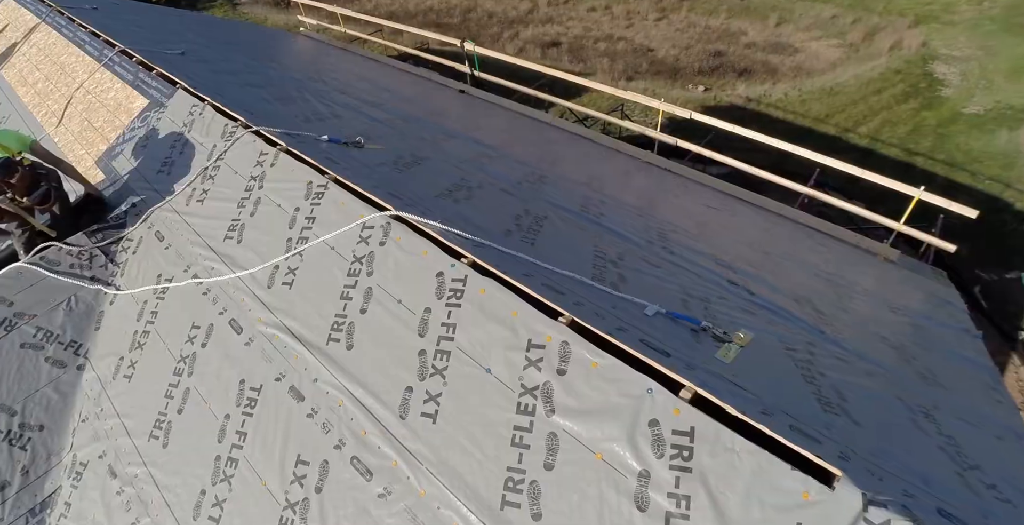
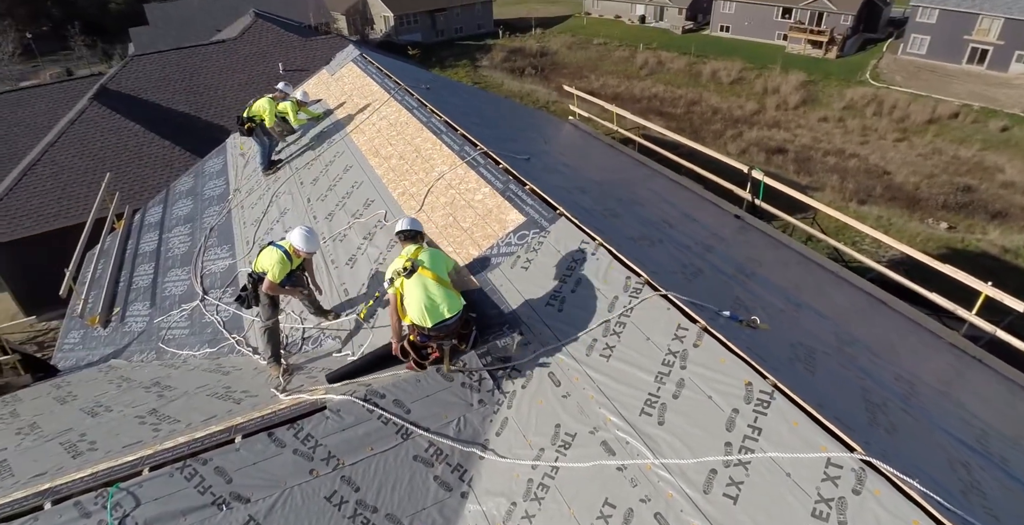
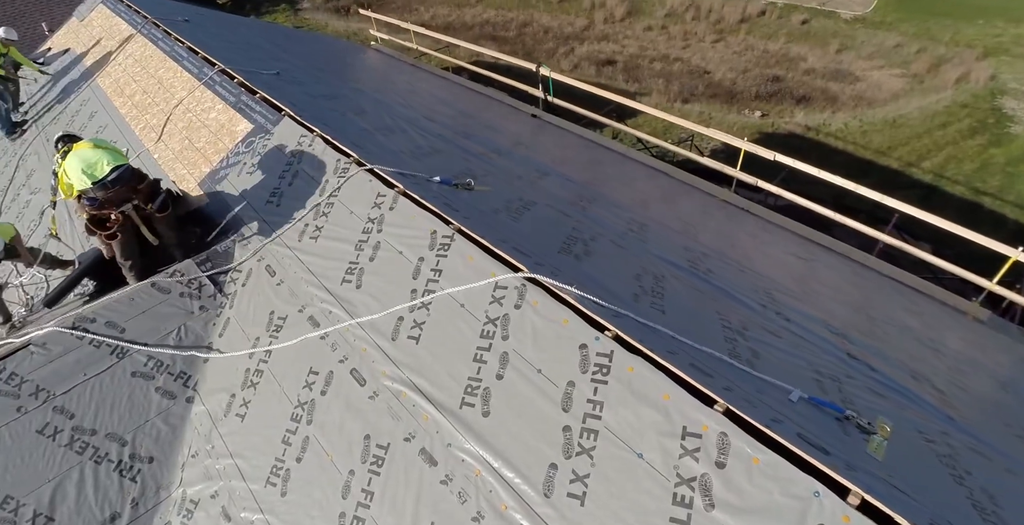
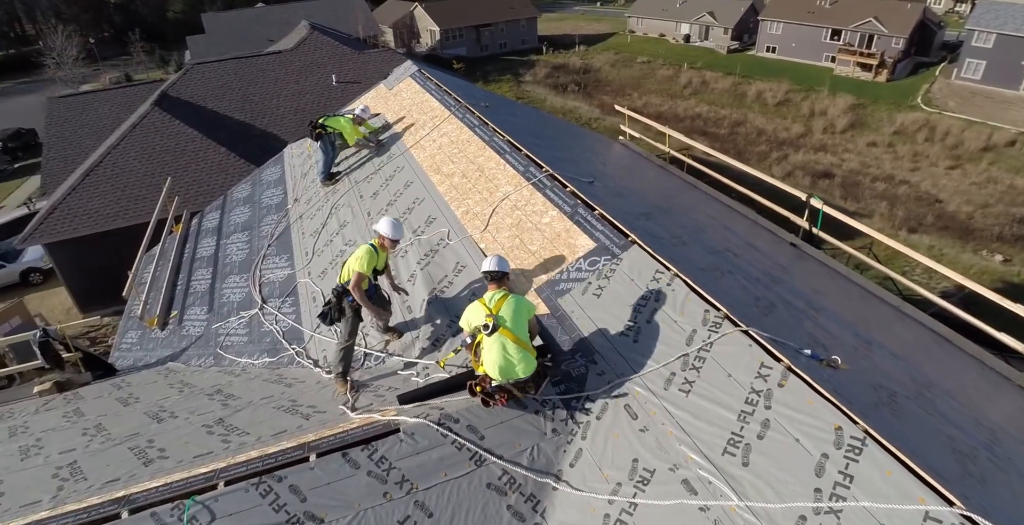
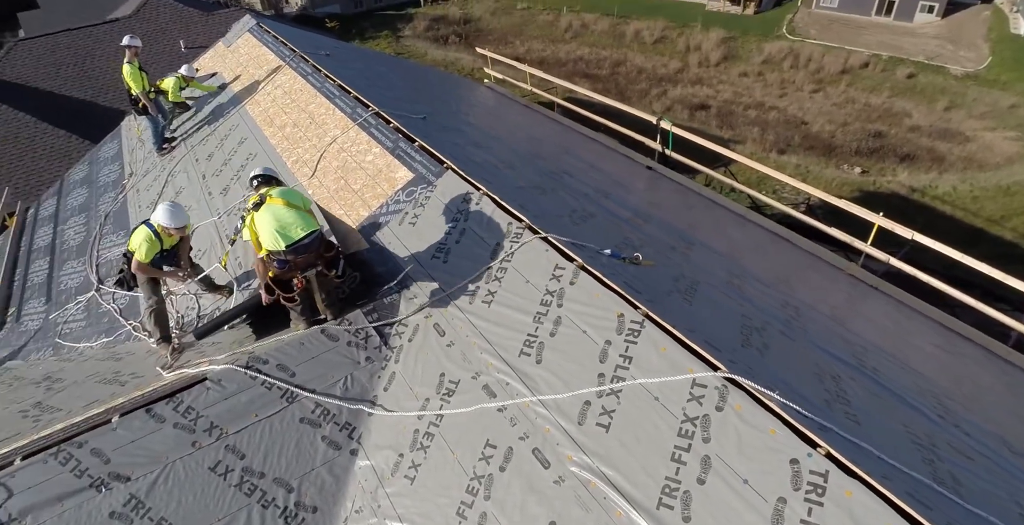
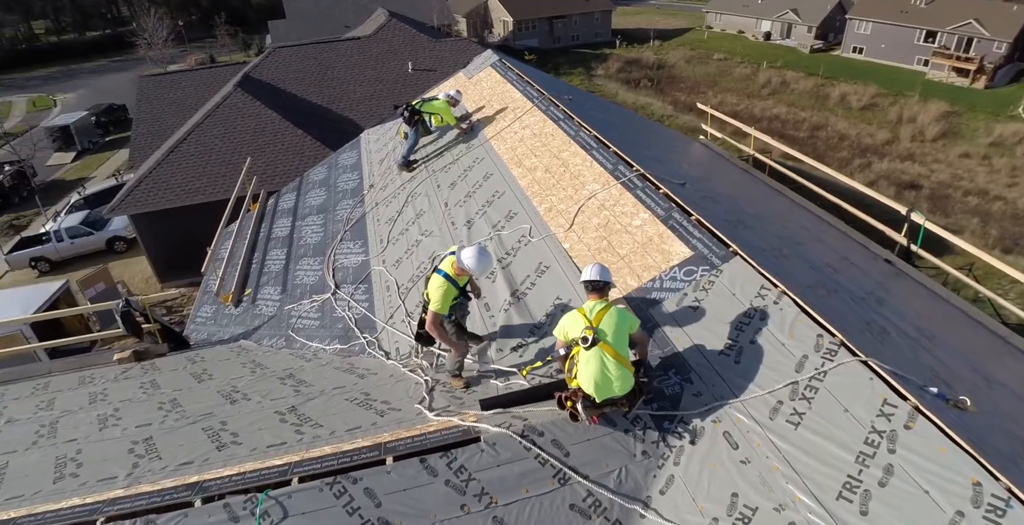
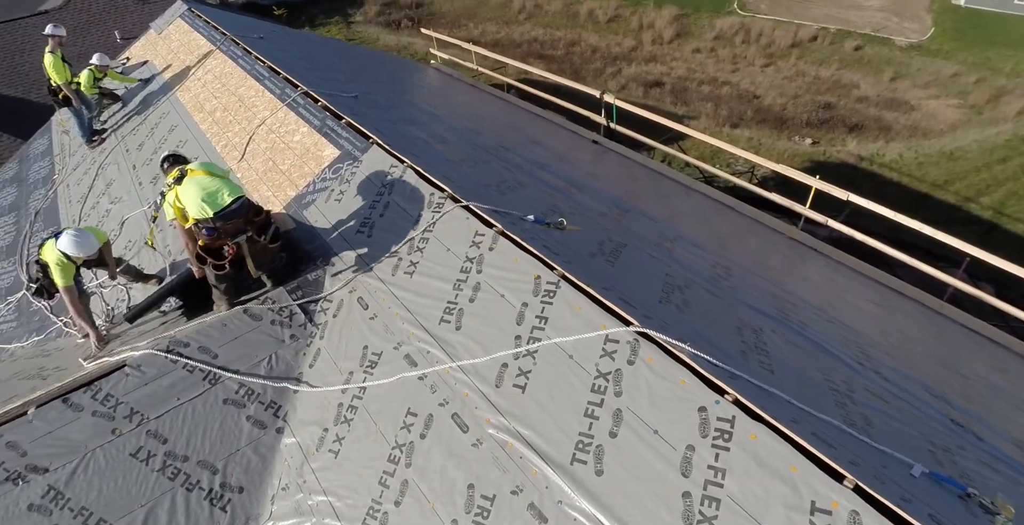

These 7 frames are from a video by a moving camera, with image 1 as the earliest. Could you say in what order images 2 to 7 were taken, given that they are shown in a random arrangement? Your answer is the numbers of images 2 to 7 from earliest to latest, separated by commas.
3, 7, 5, 2, 4, 6
